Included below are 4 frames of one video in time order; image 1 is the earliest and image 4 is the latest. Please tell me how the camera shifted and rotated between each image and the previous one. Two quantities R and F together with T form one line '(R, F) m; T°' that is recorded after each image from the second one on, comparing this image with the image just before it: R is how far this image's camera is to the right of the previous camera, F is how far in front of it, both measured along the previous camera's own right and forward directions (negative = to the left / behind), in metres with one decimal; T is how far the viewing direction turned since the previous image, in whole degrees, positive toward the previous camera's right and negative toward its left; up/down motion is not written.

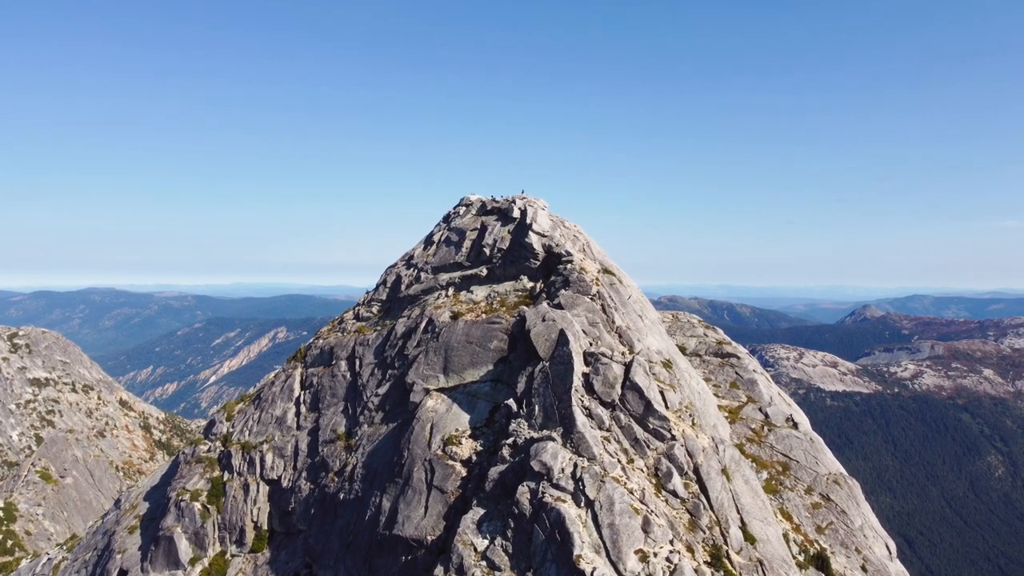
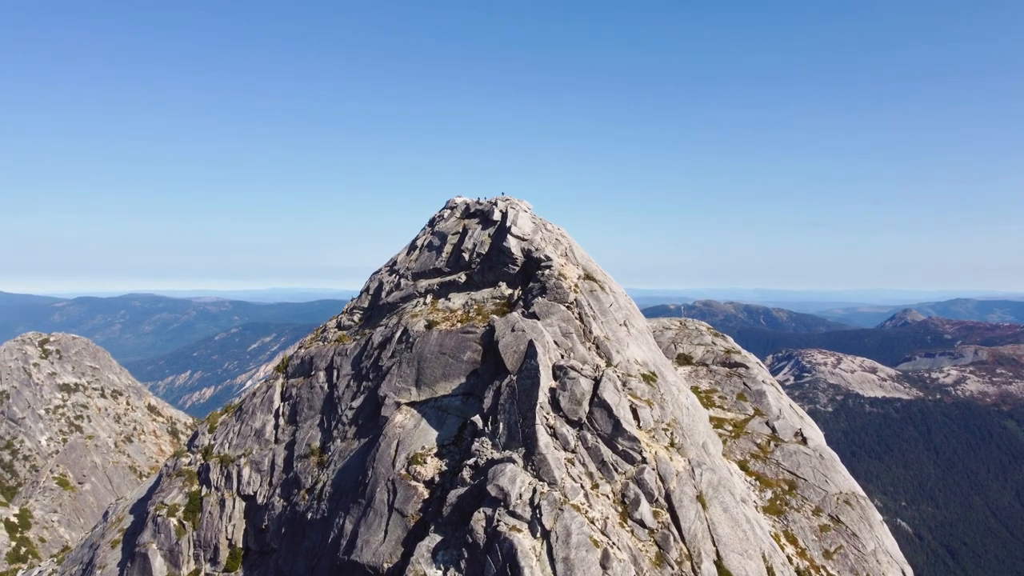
(+3.4, +2.6) m; -2°
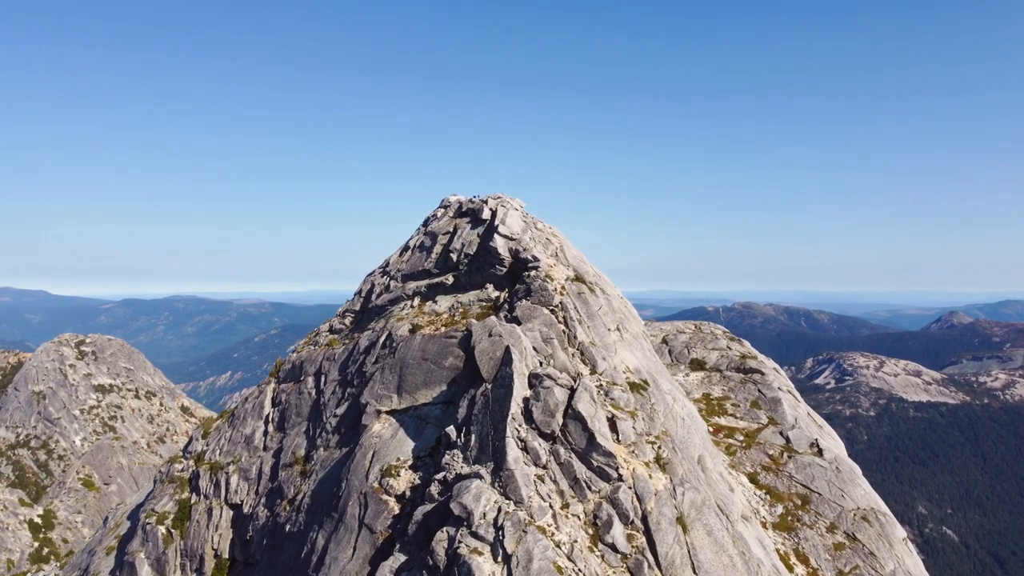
(+2.8, +2.2) m; -3°
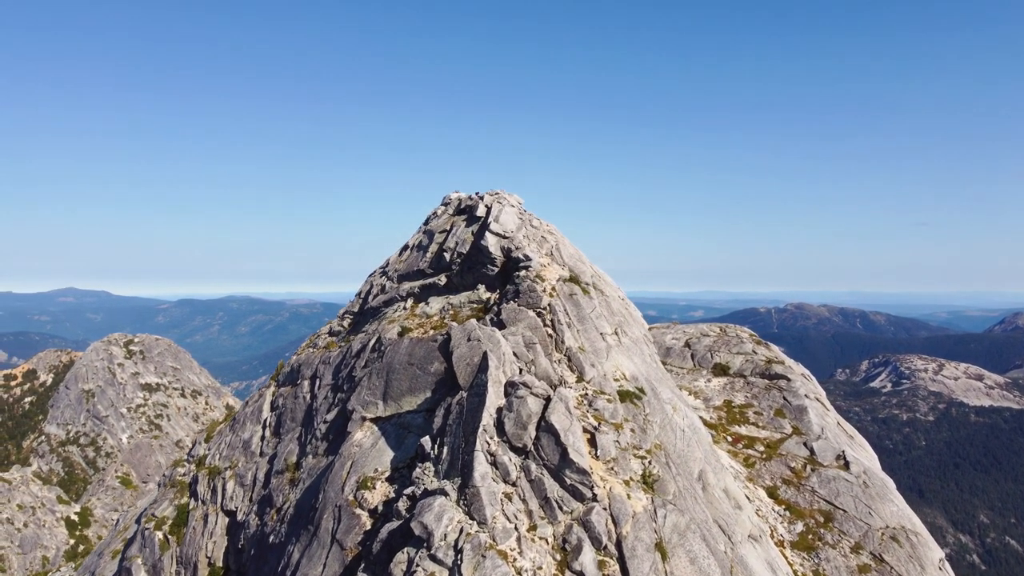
(+3.0, +2.3) m; -3°
